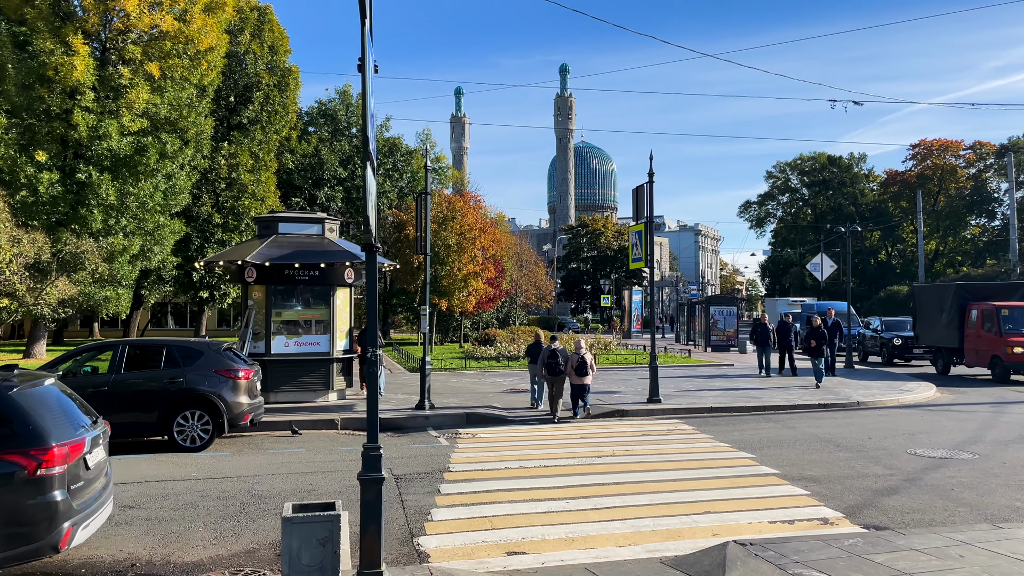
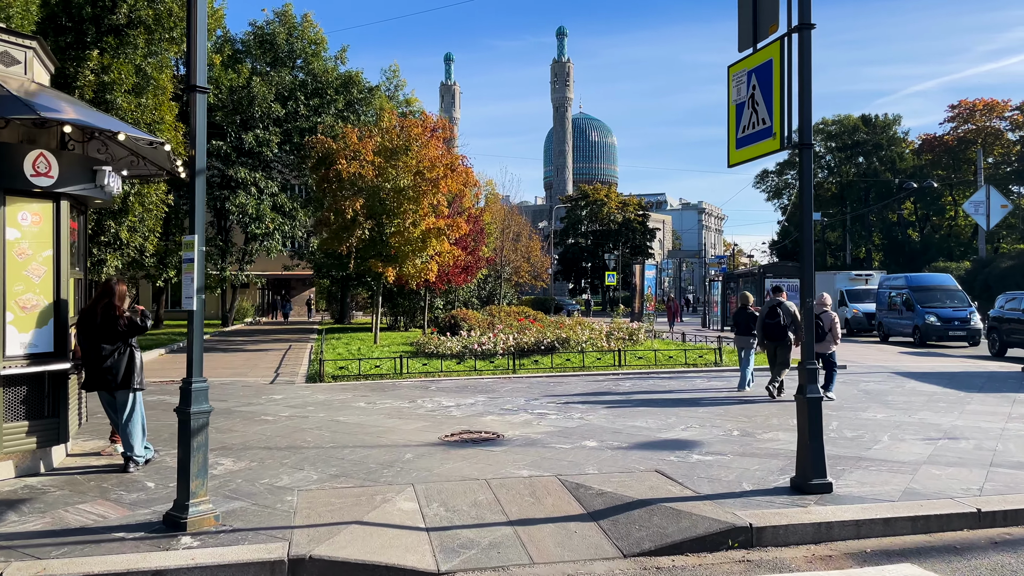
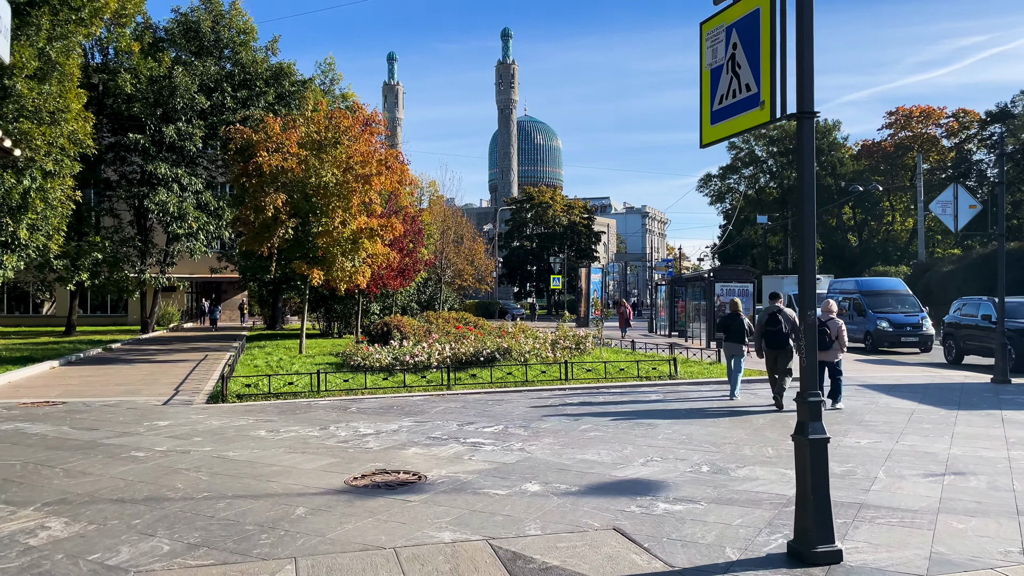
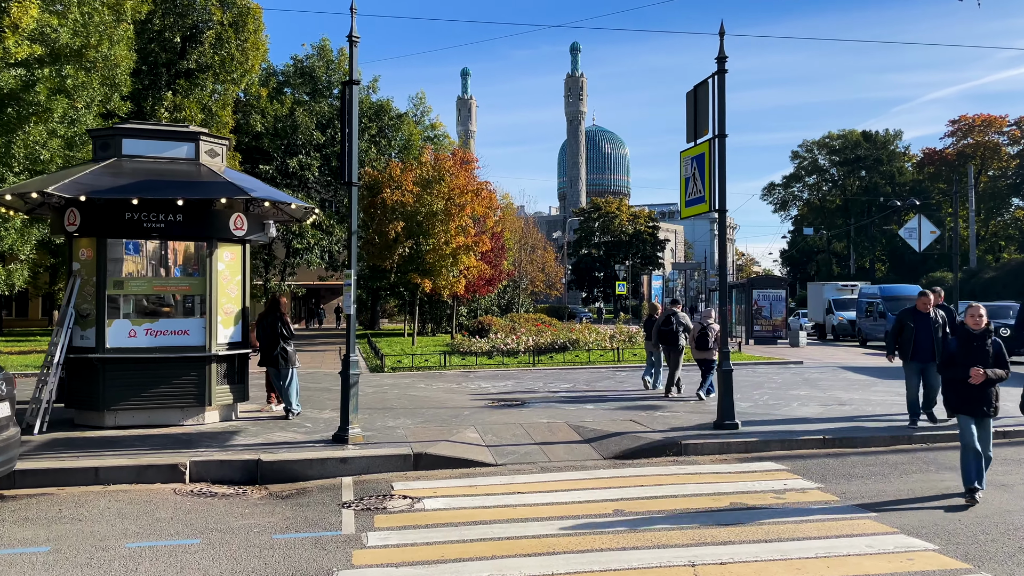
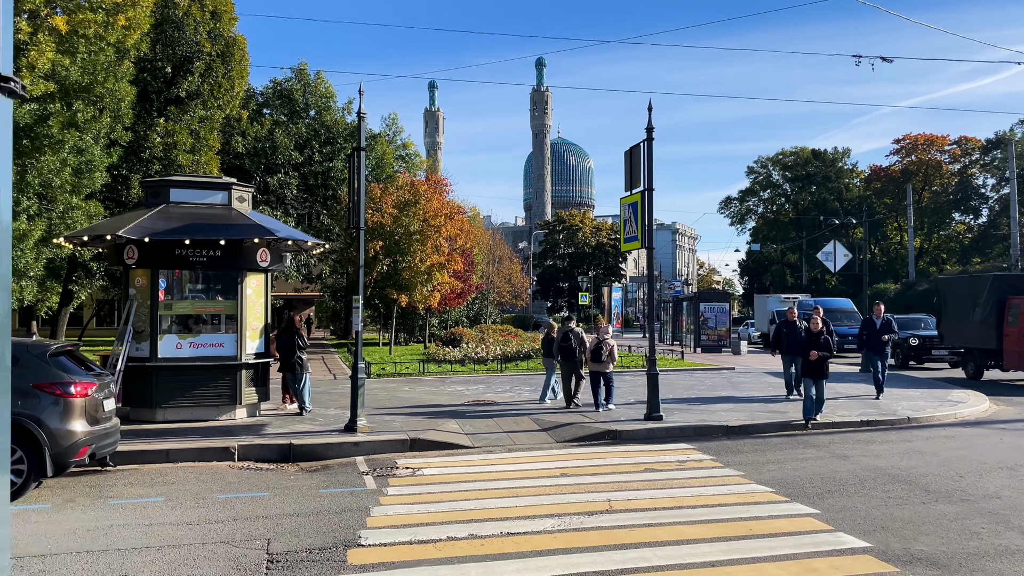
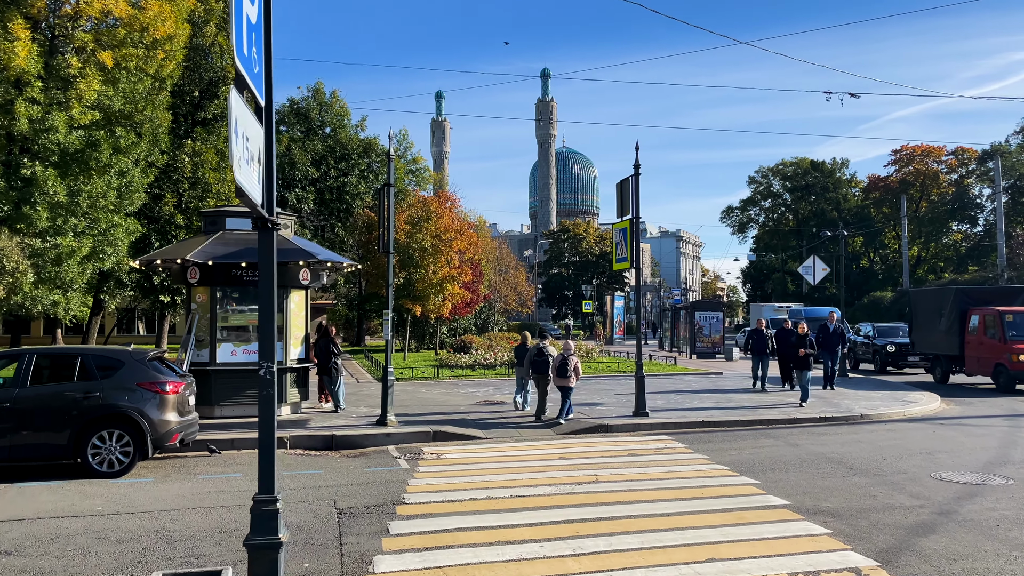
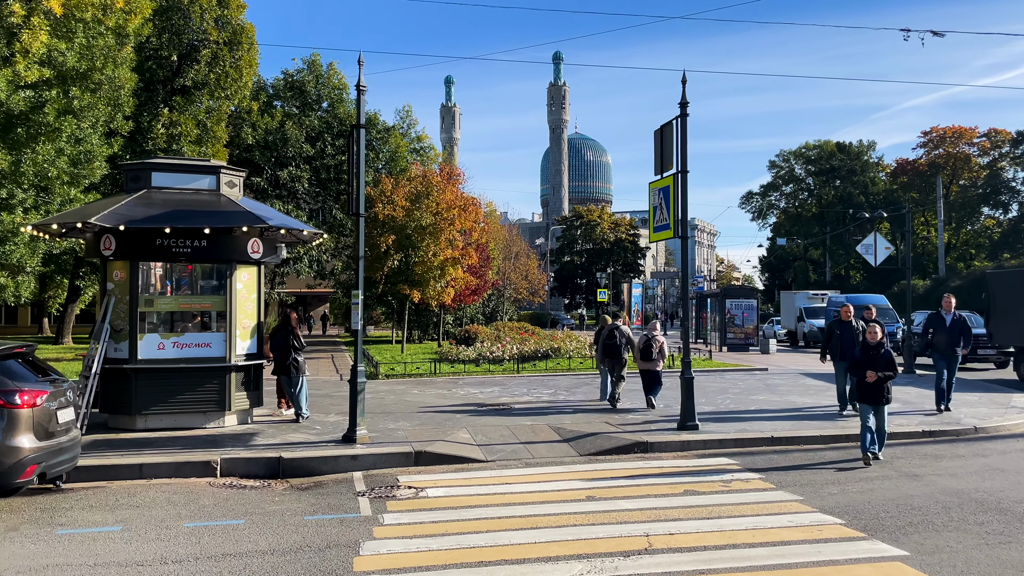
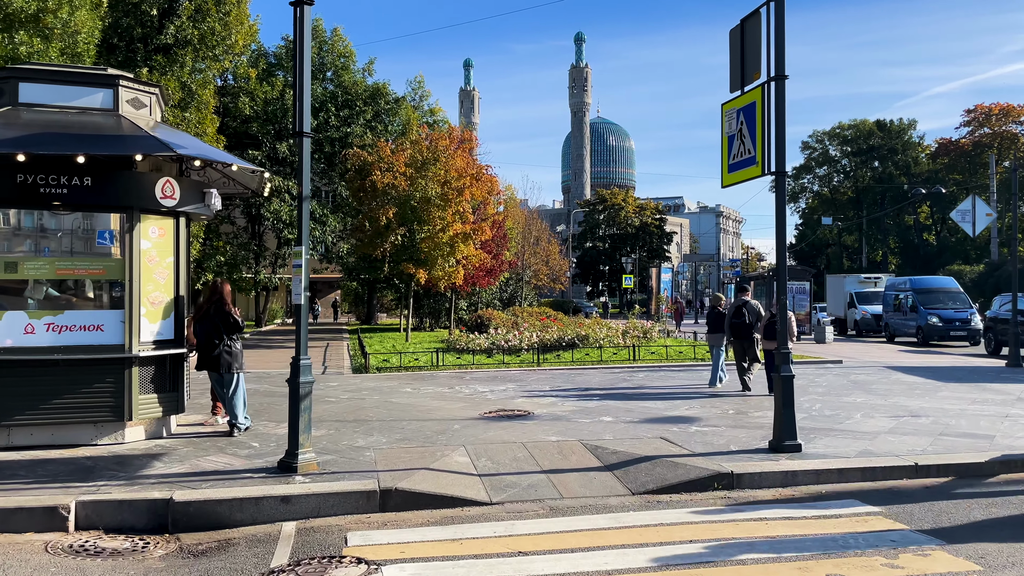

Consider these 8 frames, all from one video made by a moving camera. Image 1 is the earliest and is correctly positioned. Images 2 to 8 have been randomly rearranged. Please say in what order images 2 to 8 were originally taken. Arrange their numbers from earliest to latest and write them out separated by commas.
6, 5, 7, 4, 8, 2, 3
